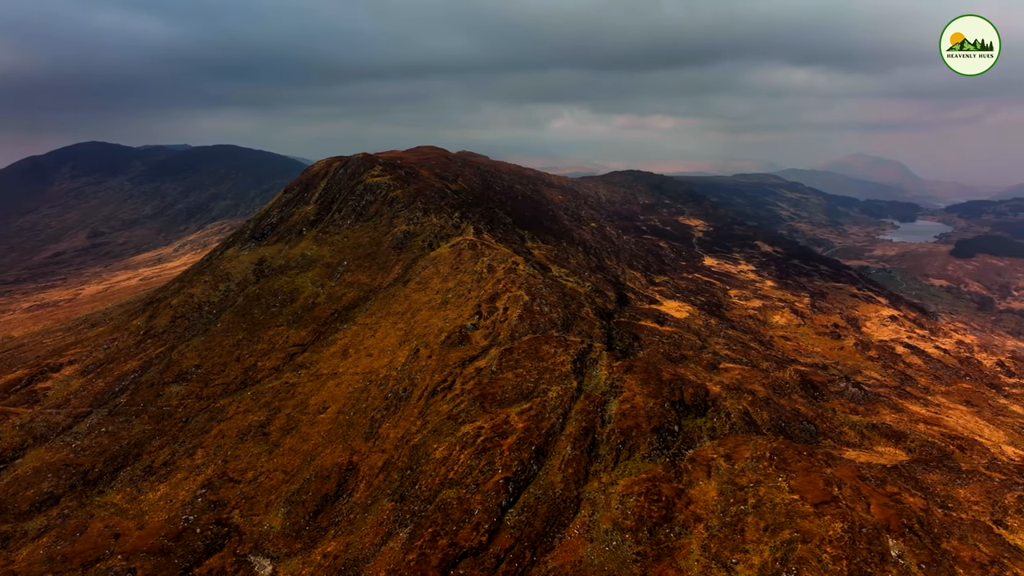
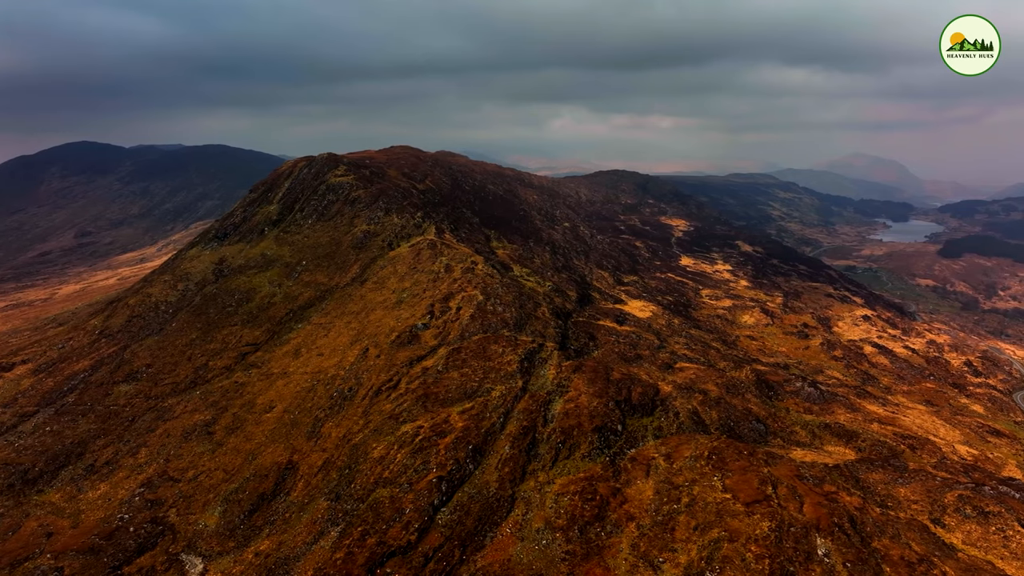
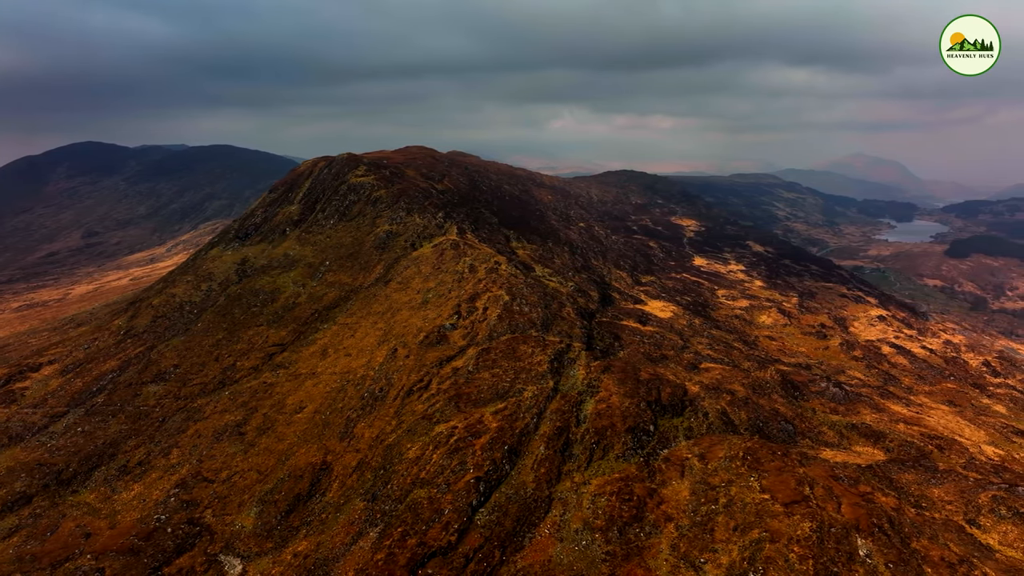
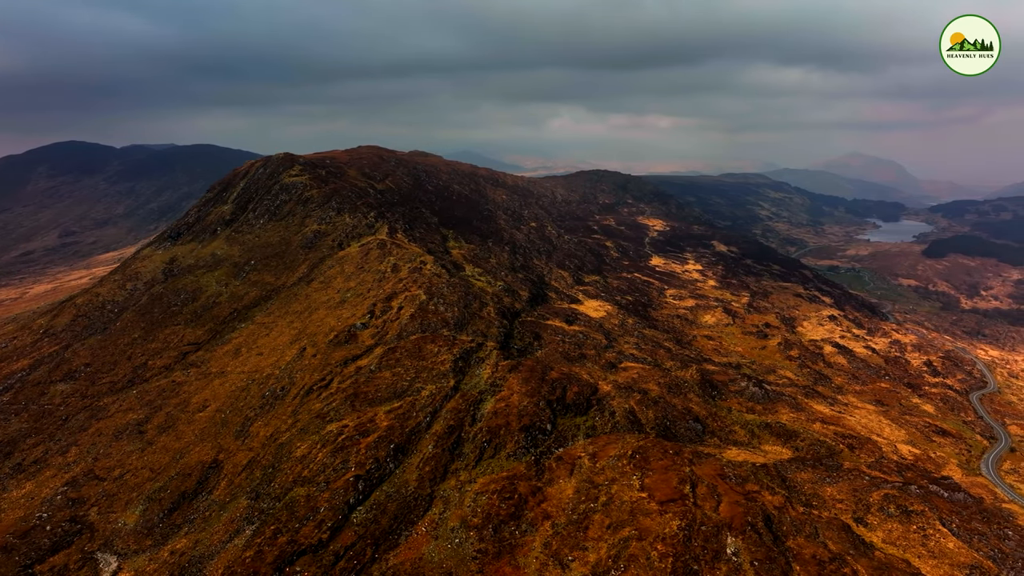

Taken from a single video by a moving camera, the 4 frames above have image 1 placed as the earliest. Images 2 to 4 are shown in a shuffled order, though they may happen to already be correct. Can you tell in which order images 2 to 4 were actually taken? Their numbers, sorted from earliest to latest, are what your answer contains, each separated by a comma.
3, 2, 4
